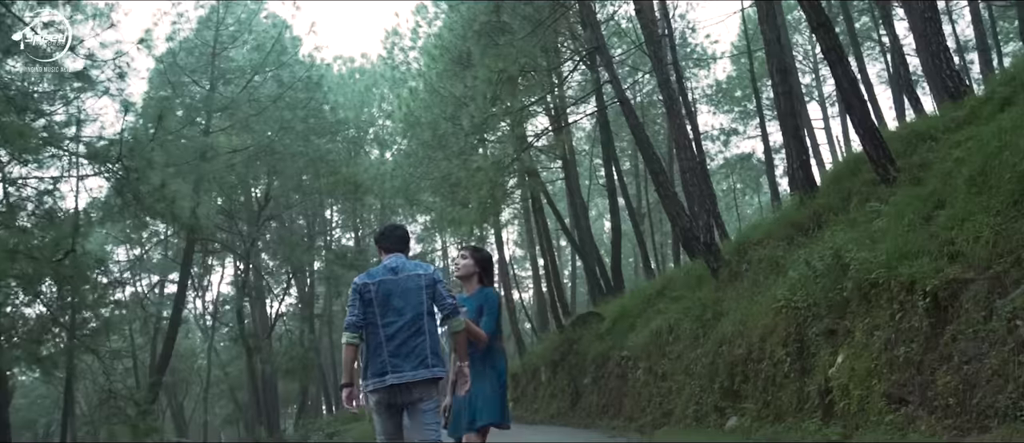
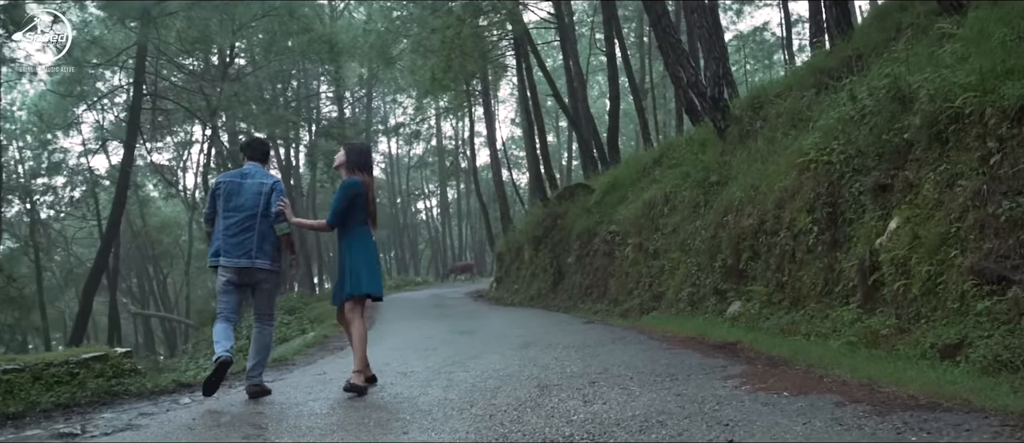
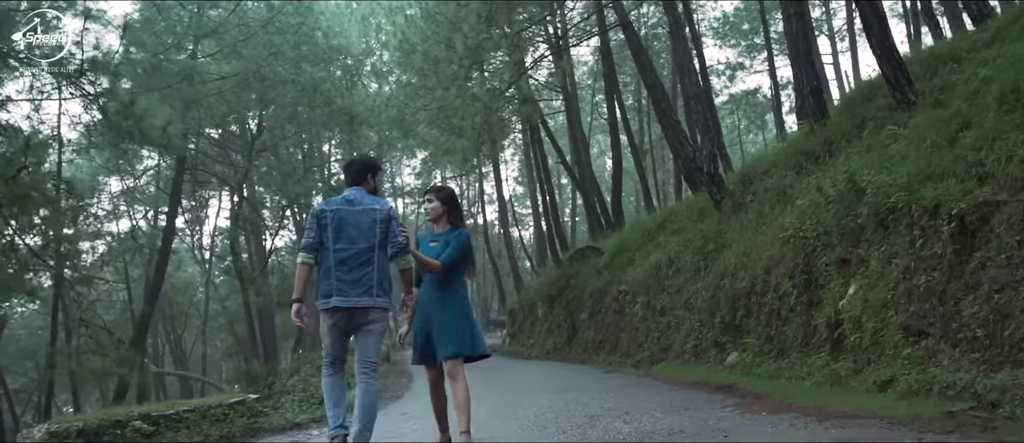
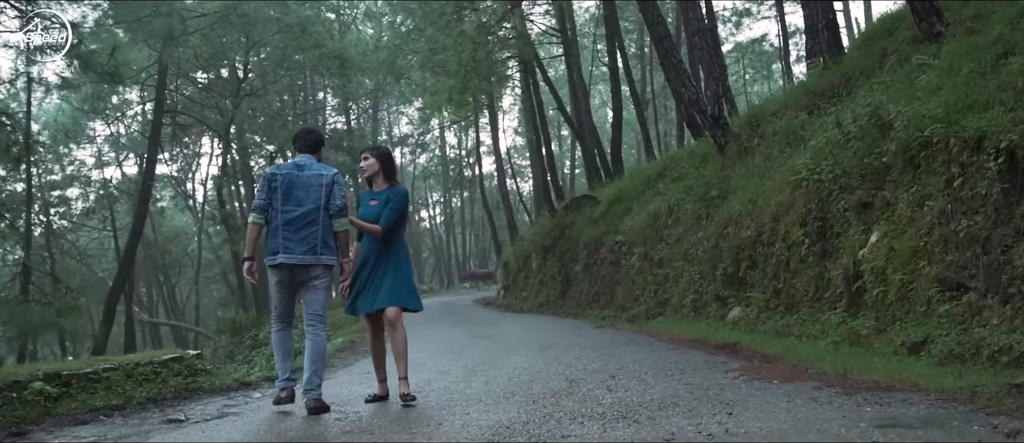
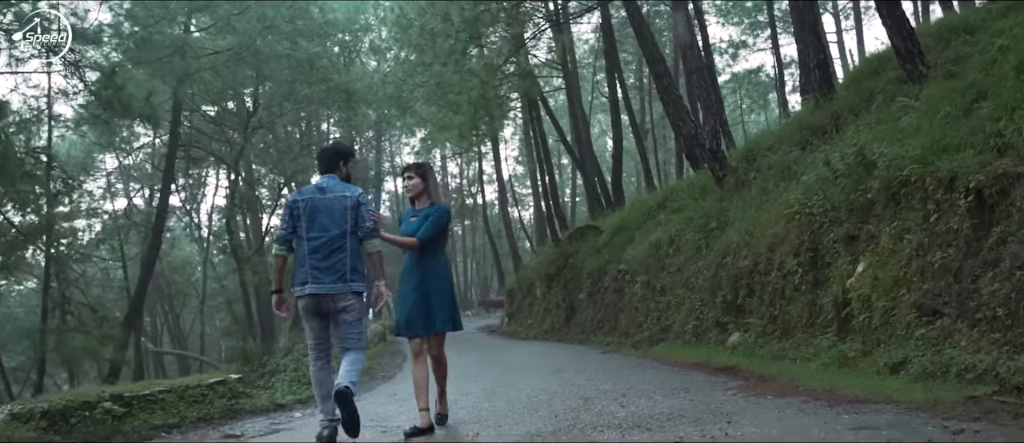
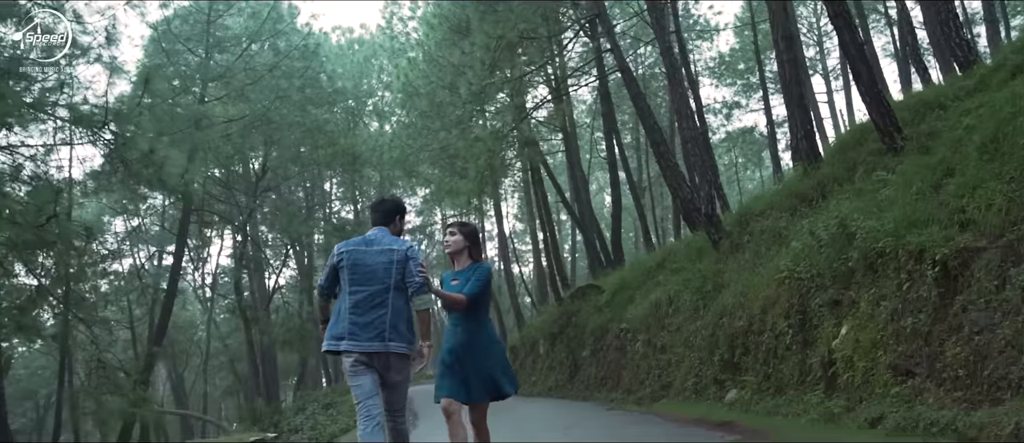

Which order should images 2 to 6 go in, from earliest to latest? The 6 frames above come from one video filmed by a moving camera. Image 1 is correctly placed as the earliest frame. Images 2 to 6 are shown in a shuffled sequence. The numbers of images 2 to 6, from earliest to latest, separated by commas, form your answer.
6, 3, 5, 4, 2
